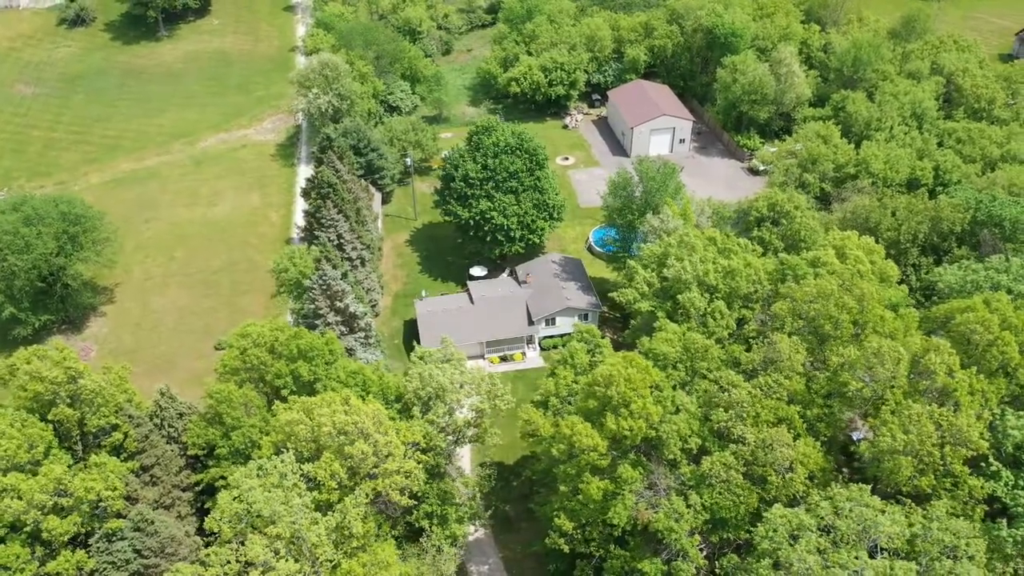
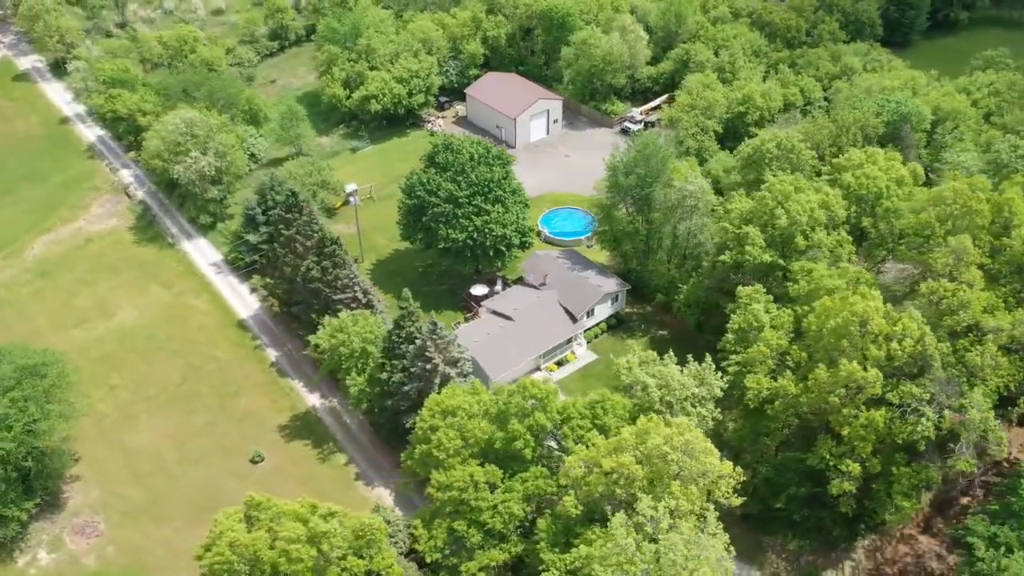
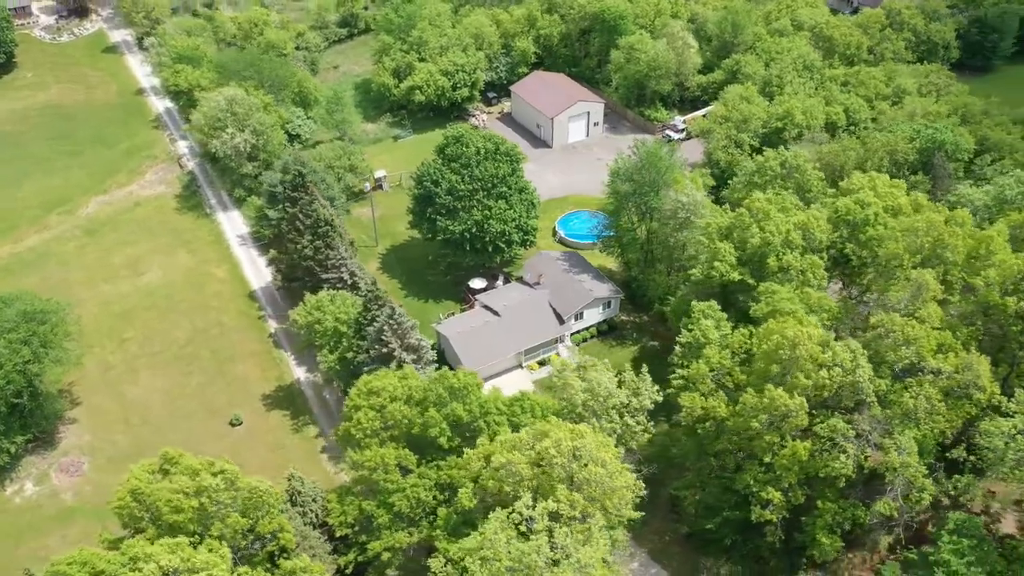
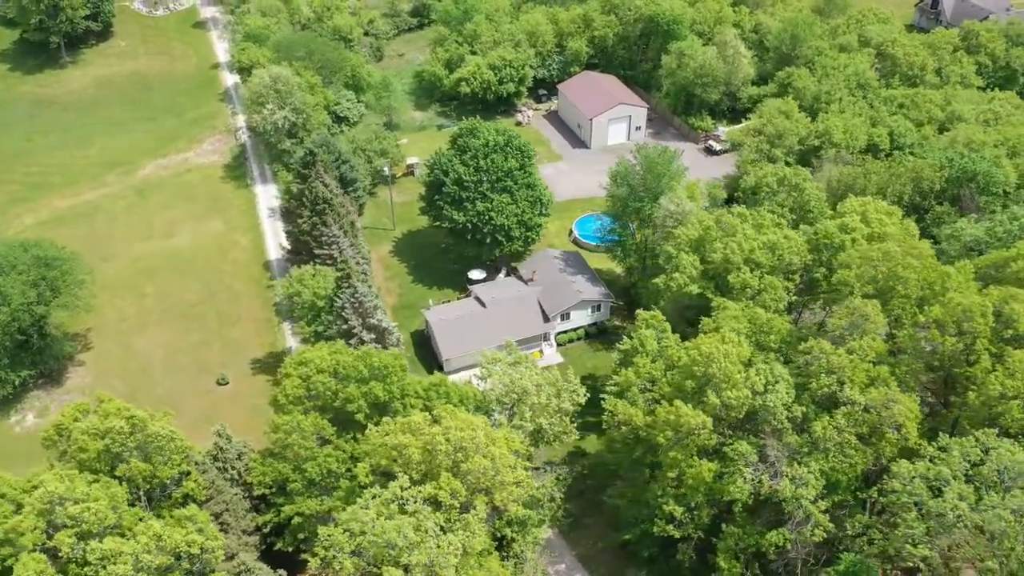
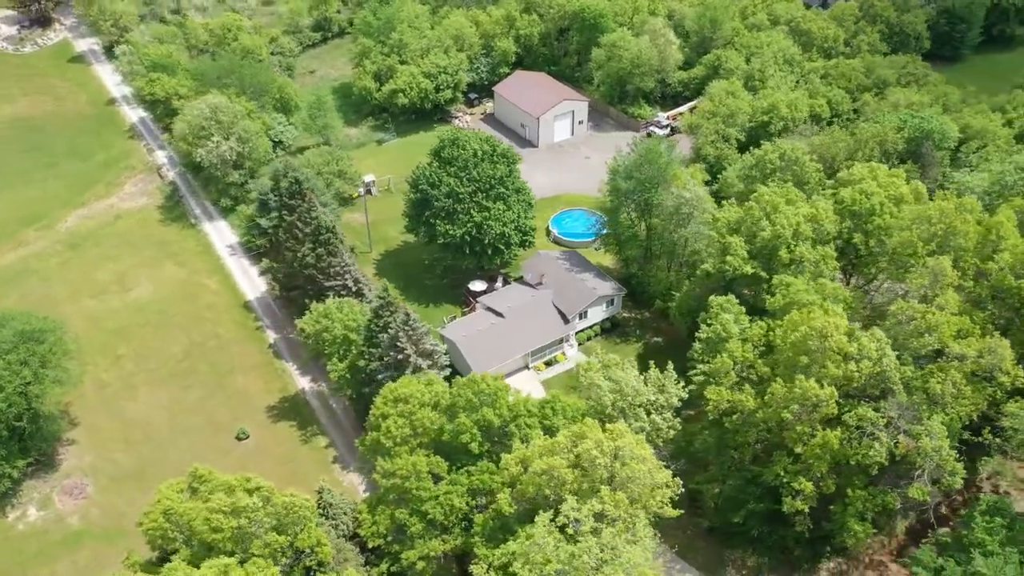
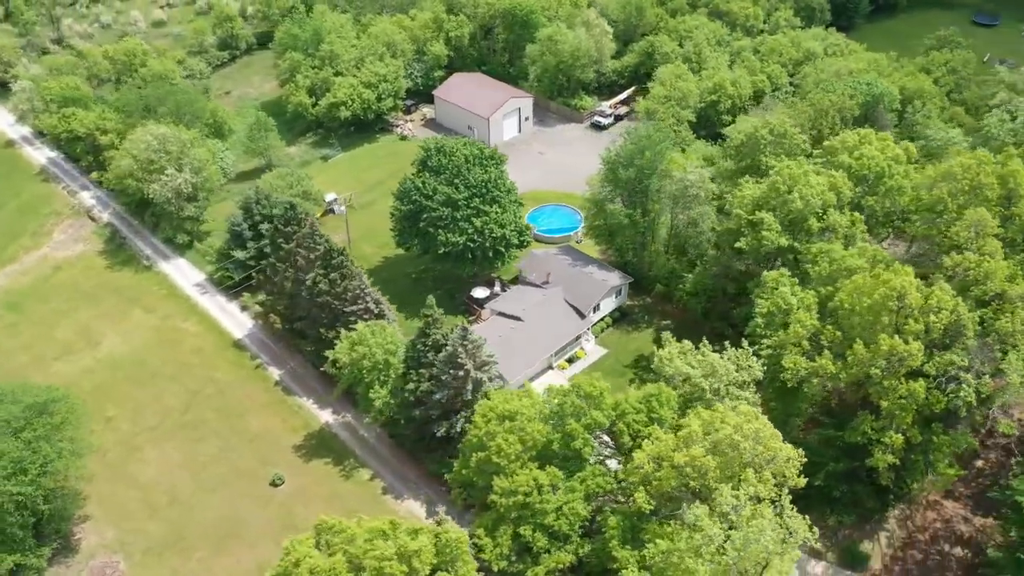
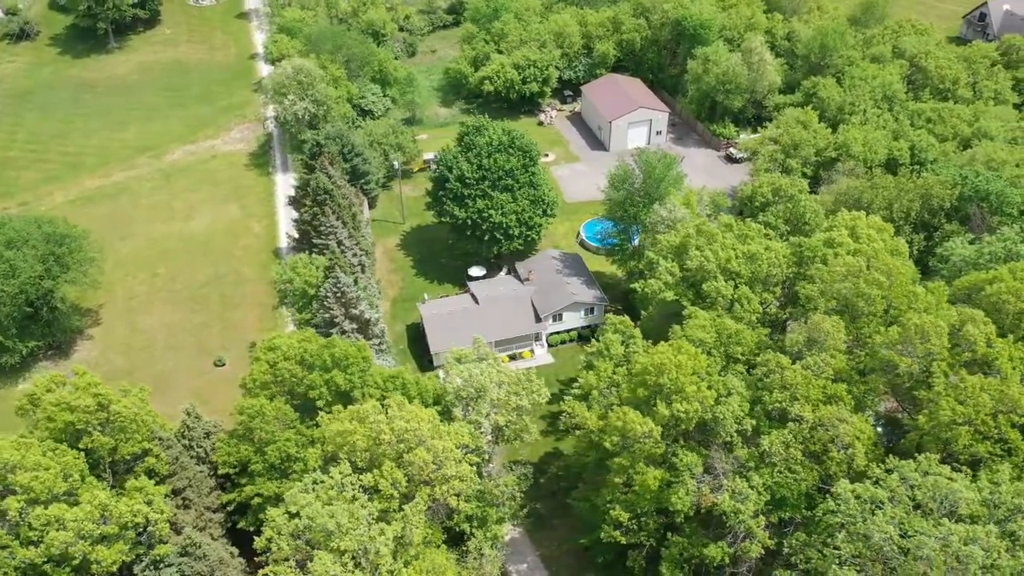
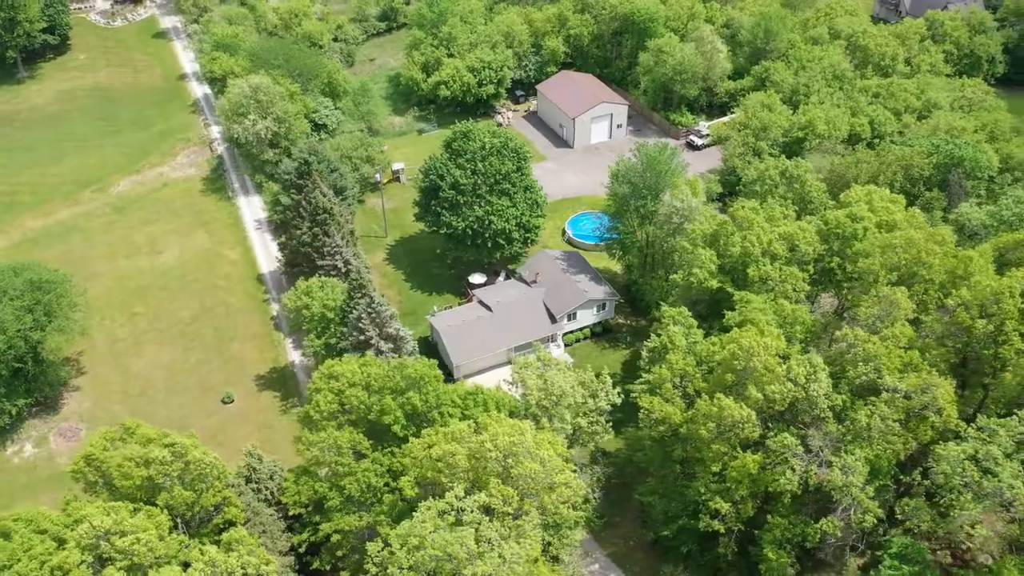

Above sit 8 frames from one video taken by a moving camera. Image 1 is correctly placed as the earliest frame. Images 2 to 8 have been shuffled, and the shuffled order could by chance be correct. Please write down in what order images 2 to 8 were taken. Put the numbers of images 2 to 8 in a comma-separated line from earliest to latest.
7, 4, 8, 3, 5, 2, 6
